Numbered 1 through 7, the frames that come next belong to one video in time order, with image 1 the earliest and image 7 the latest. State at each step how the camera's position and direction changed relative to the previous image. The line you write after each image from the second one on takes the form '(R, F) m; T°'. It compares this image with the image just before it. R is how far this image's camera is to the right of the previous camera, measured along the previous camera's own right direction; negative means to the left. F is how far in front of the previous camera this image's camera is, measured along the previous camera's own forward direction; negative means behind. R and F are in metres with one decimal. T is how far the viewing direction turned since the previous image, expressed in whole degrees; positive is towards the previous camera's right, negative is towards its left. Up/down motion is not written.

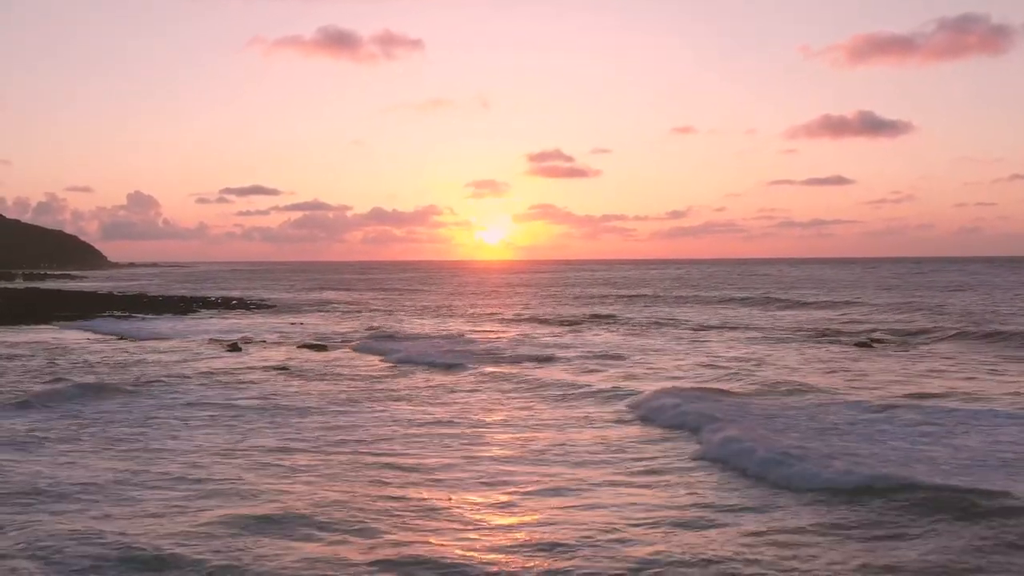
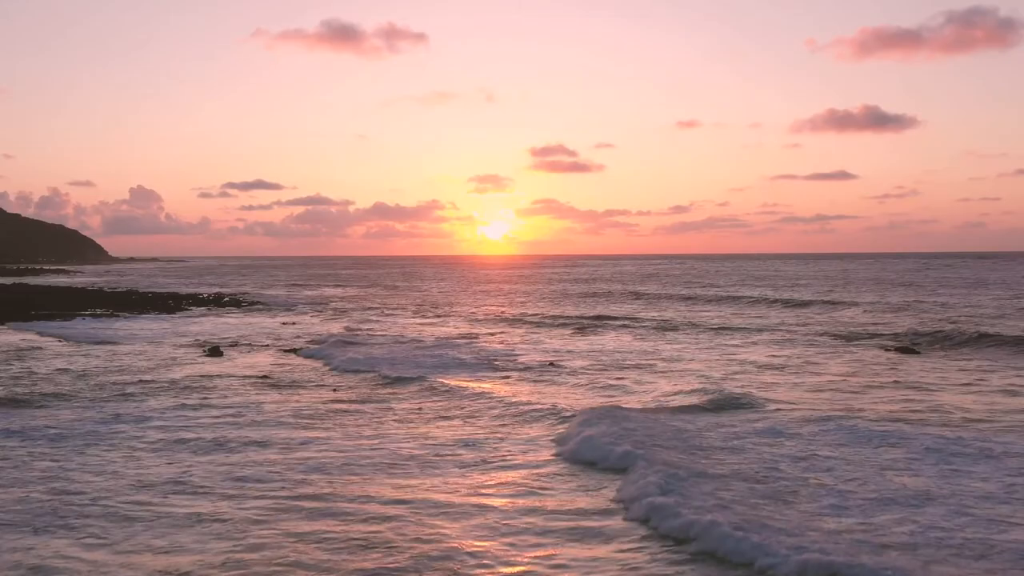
(0.0, +2.5) m; 0°
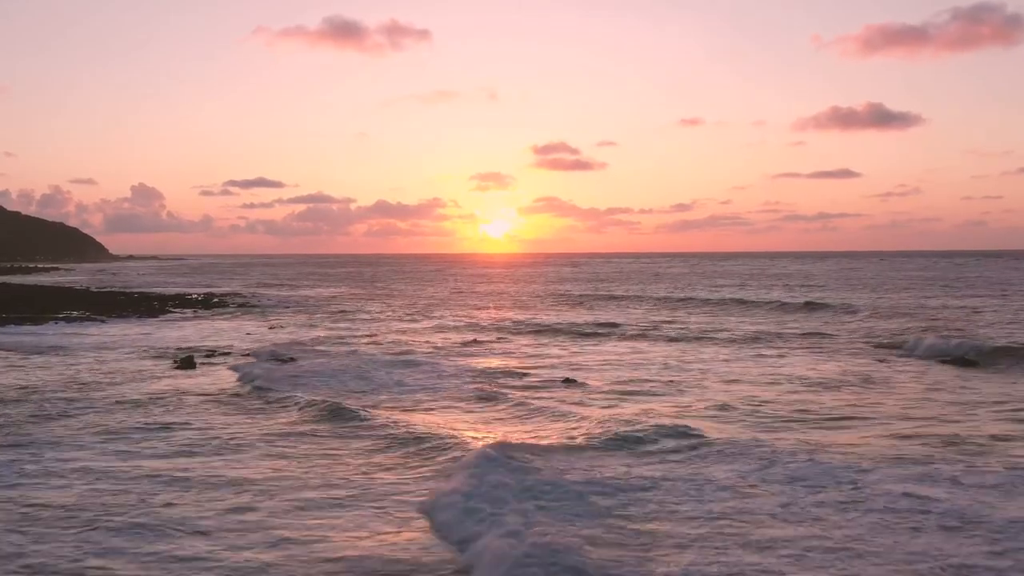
(-0.1, +2.9) m; 0°
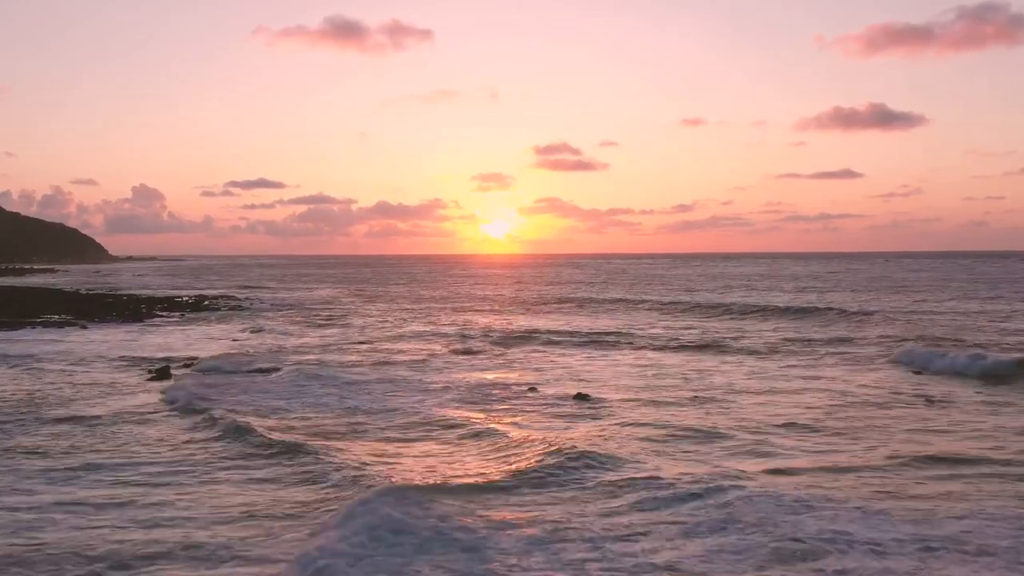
(-0.1, +2.1) m; 0°
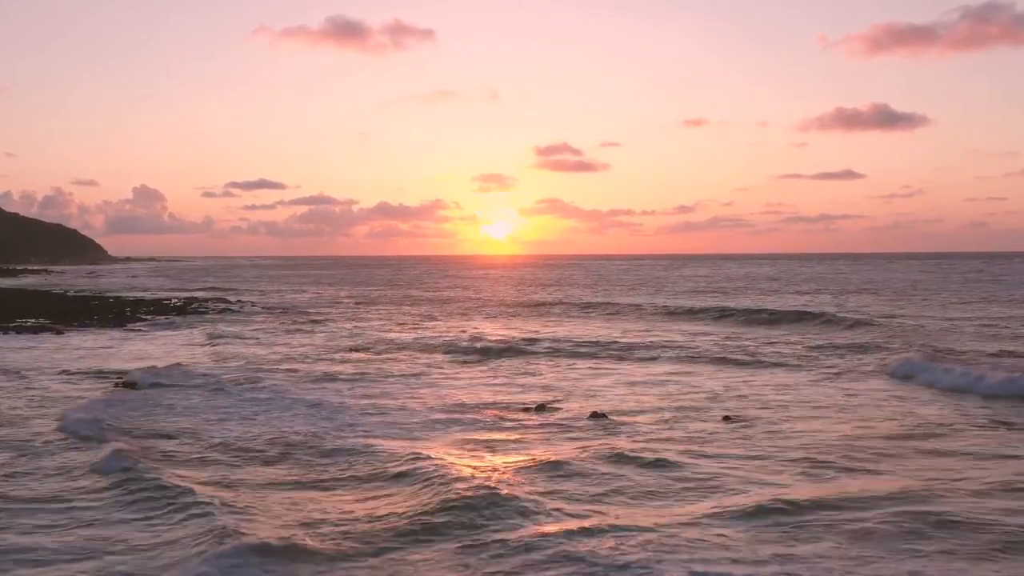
(-0.1, +2.3) m; 0°
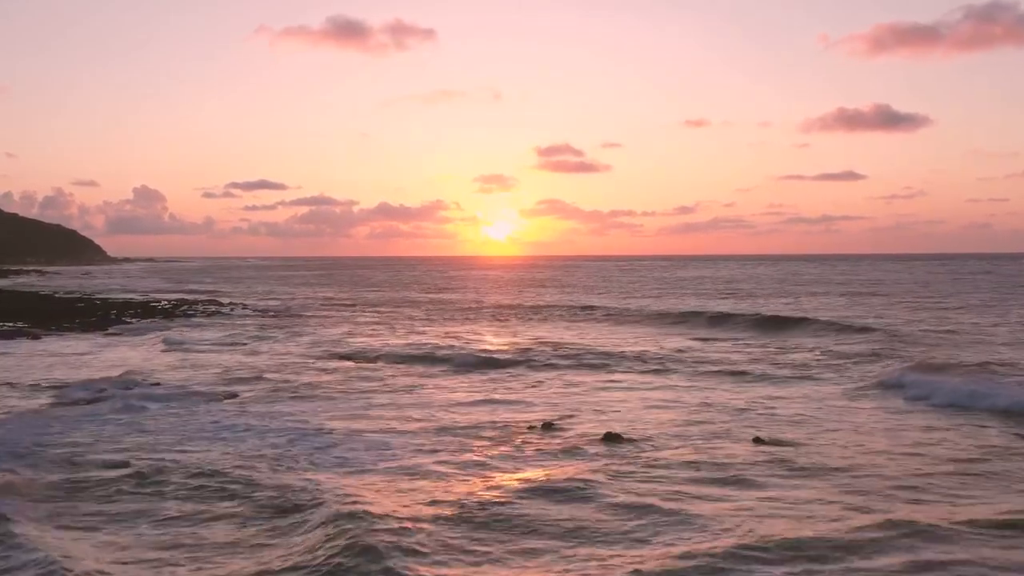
(-0.1, +2.0) m; 0°
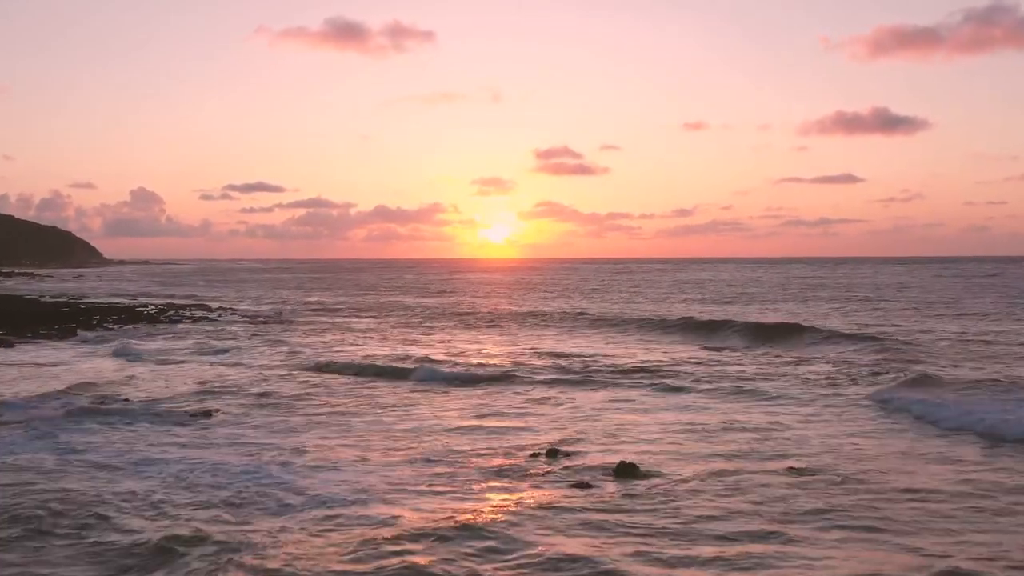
(-0.1, +1.9) m; 0°
